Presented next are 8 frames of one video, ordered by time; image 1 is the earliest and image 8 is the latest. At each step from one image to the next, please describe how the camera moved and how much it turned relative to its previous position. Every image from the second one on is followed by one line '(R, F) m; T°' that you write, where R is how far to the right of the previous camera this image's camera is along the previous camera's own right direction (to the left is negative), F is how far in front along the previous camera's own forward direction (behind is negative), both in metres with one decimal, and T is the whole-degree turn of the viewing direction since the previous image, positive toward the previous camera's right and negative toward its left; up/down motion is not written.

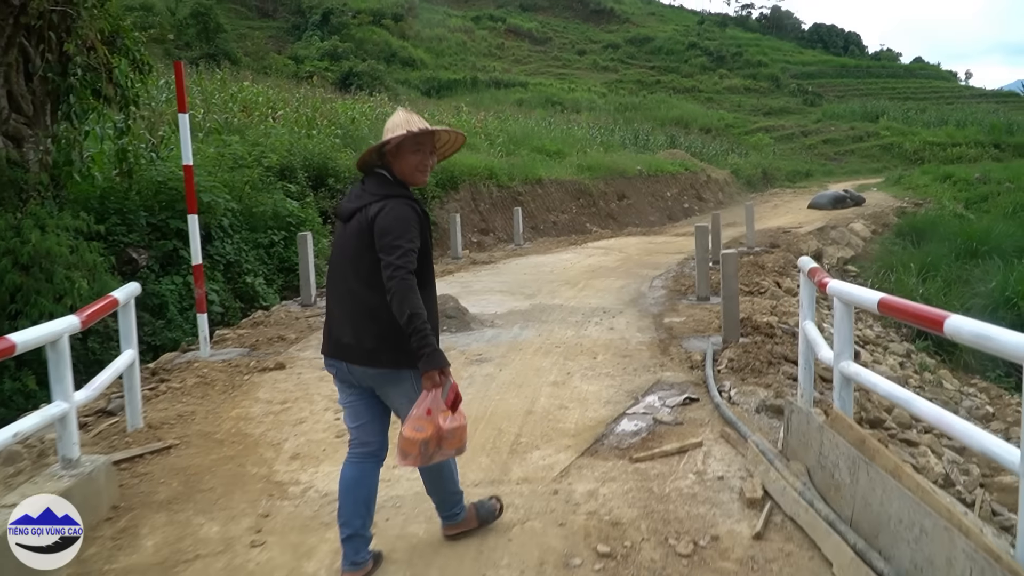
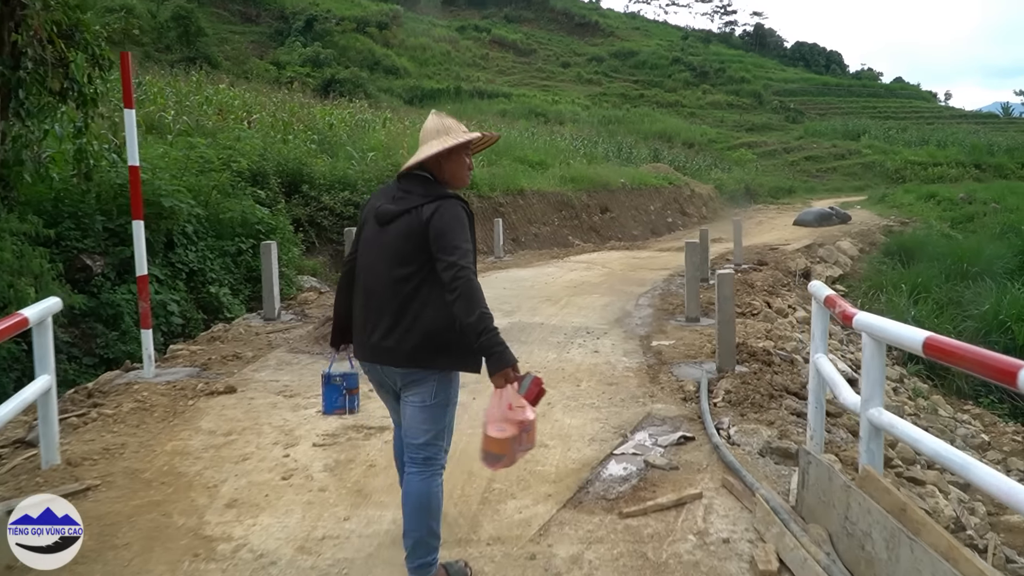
(0.0, +0.5) m; +1°
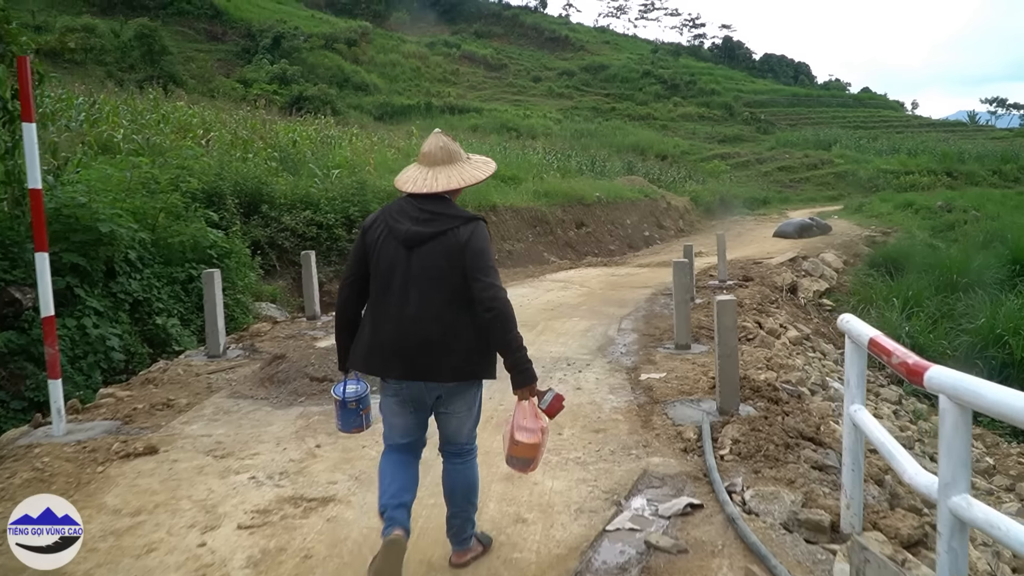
(0.0, +0.7) m; +2°
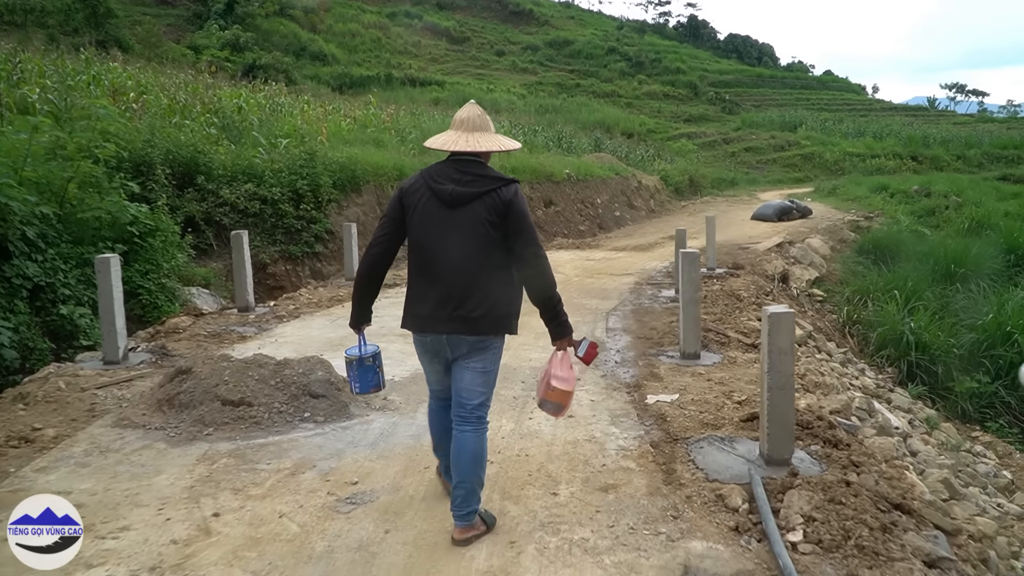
(-0.1, +1.3) m; +3°
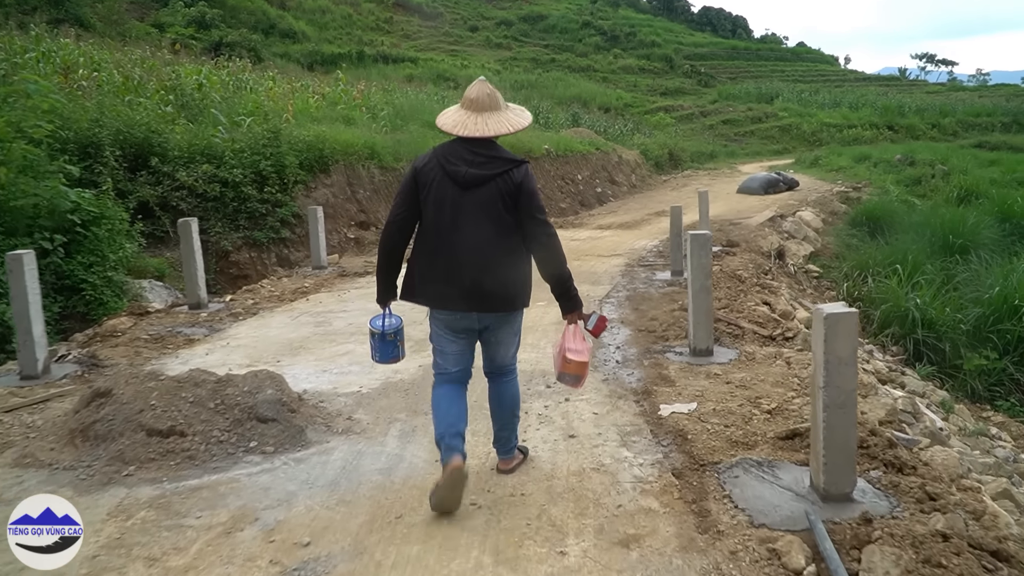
(0.0, +0.8) m; +1°
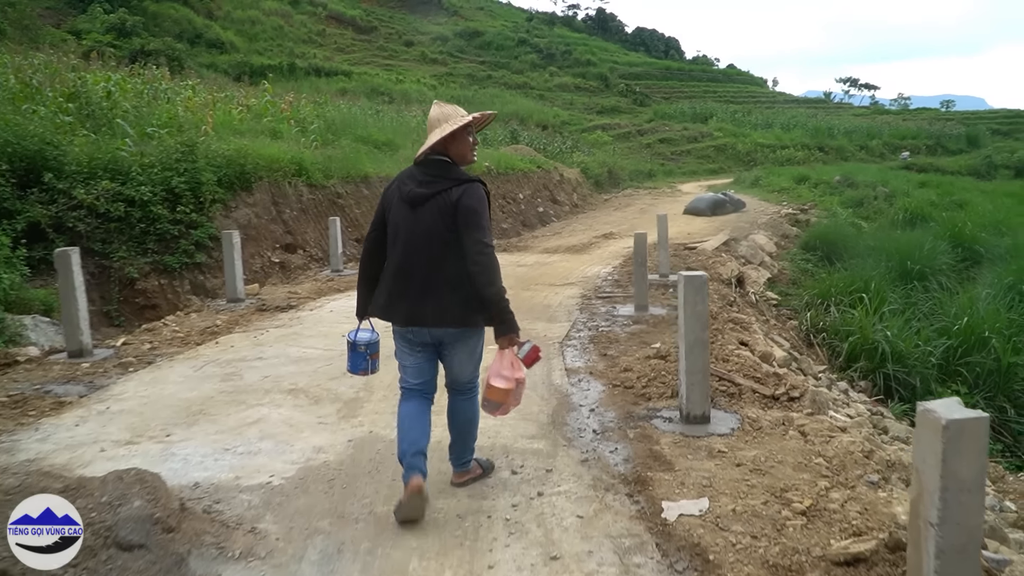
(-0.1, +0.9) m; +4°
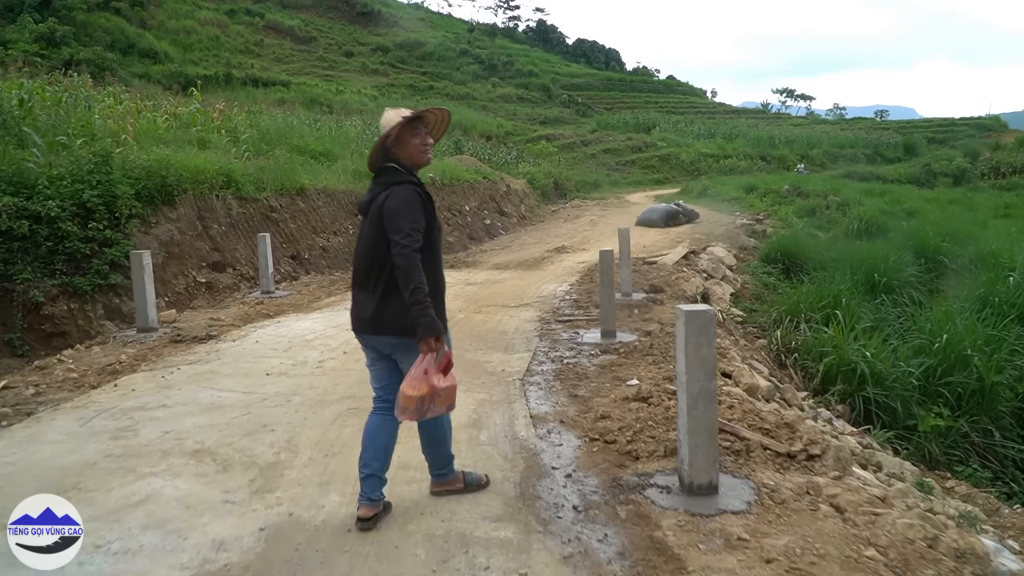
(0.0, +0.9) m; +4°
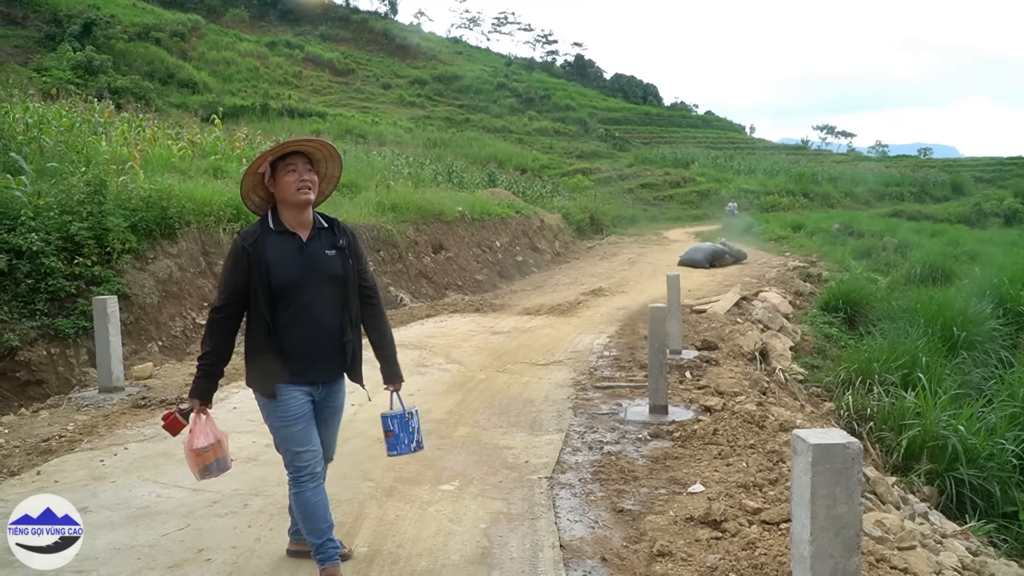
(0.0, +1.2) m; -2°
